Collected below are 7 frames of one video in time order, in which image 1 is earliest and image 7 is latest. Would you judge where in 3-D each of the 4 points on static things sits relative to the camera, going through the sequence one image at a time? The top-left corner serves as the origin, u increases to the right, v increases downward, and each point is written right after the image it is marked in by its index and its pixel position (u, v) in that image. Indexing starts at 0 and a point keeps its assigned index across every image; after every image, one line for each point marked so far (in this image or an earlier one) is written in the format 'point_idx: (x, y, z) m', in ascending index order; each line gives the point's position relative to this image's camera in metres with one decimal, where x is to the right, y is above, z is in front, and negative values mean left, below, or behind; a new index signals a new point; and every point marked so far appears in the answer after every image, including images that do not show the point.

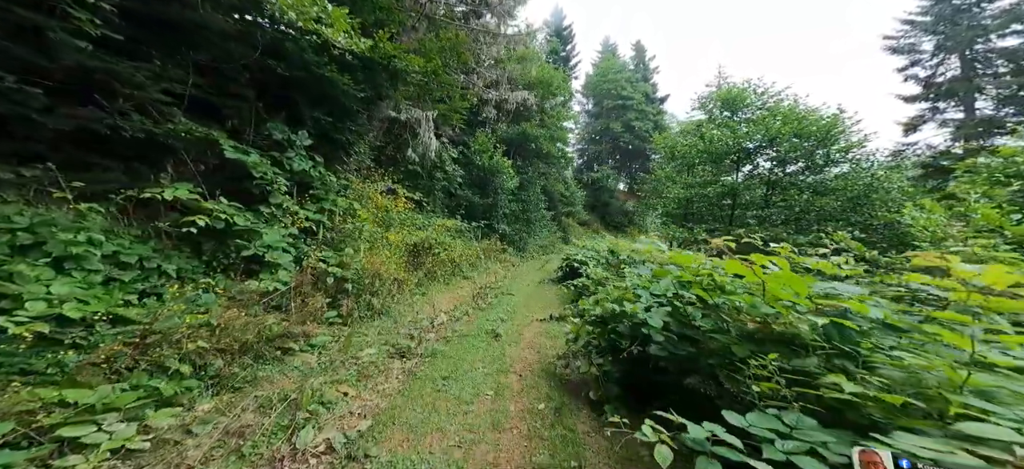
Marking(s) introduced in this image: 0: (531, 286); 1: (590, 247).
0: (+0.5, -1.3, +8.5) m
1: (+1.9, -0.4, +8.7) m
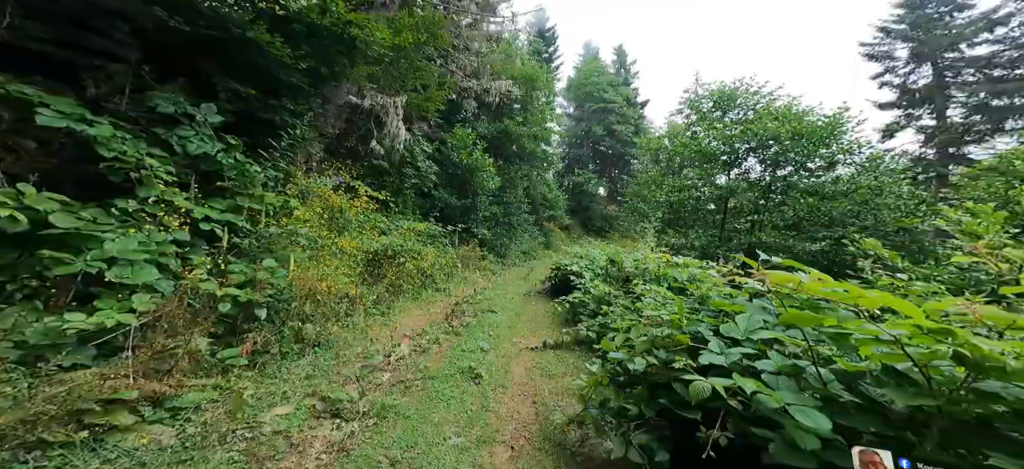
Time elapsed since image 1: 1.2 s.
0: (+0.1, -1.4, +7.3) m
1: (+1.5, -0.5, +7.7) m
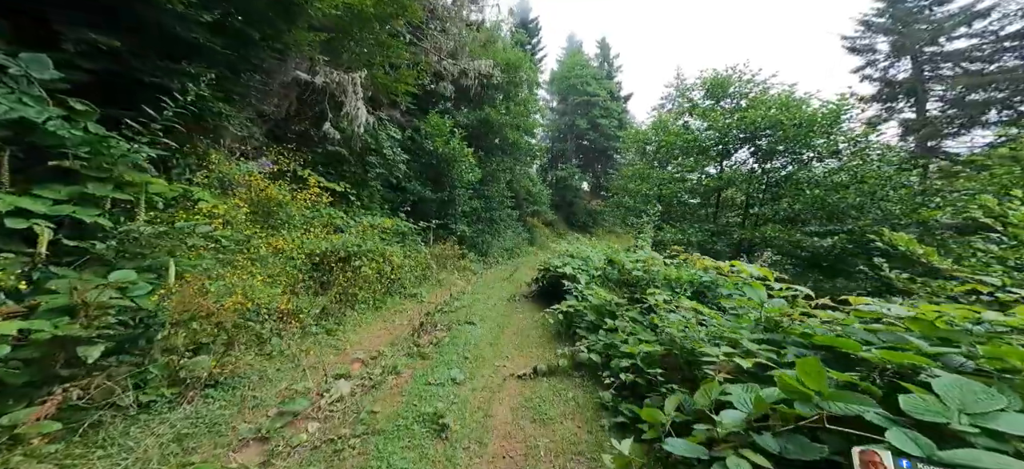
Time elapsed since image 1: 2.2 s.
0: (-0.3, -1.3, +6.3) m
1: (+1.1, -0.4, +6.8) m
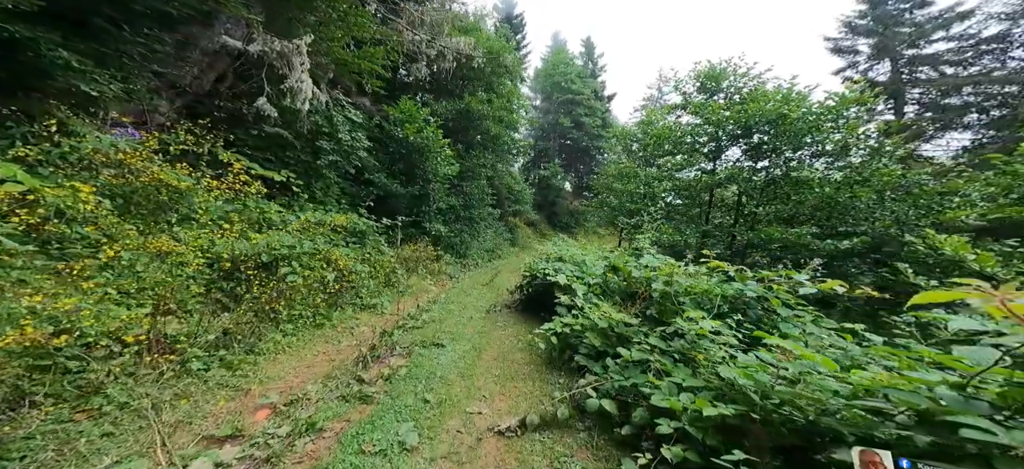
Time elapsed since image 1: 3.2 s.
0: (-0.6, -1.3, +5.3) m
1: (+0.8, -0.4, +5.8) m
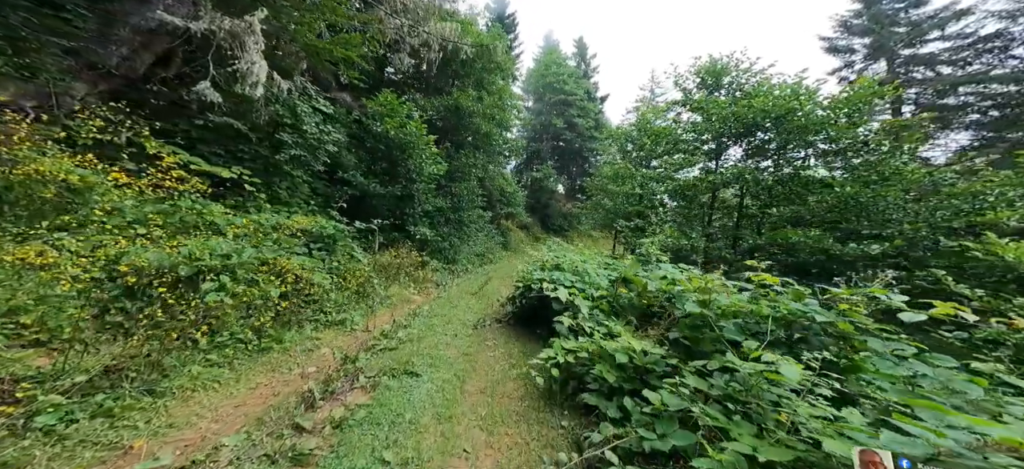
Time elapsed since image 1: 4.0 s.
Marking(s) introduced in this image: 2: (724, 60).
0: (-0.7, -1.4, +4.6) m
1: (+0.7, -0.5, +5.1) m
2: (+6.1, +5.0, +9.8) m
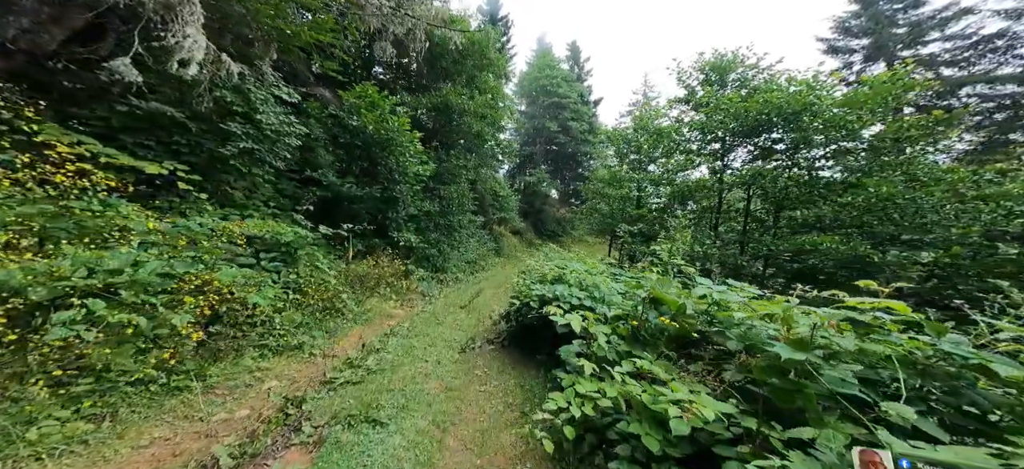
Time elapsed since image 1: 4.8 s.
0: (-0.8, -1.5, +3.8) m
1: (+0.6, -0.5, +4.4) m
2: (+5.9, +4.9, +9.3) m
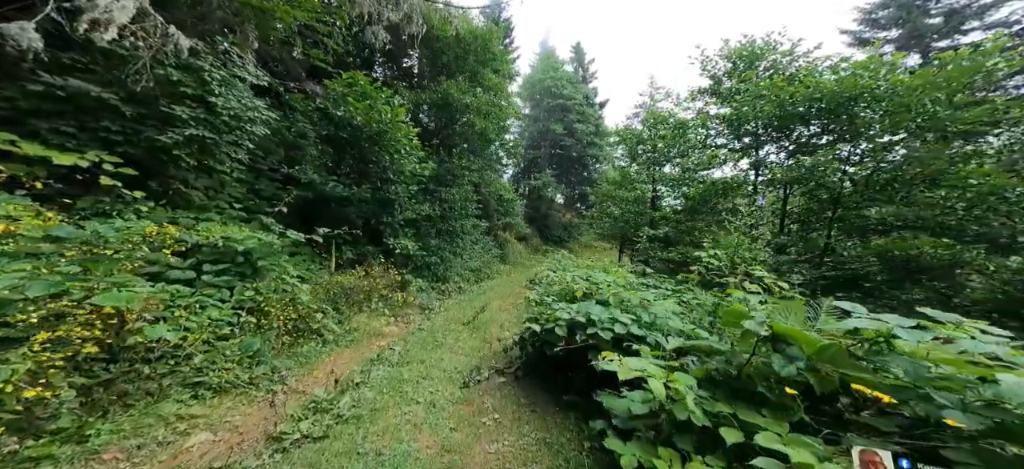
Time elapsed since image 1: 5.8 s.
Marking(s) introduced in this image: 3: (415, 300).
0: (-0.6, -1.5, +2.9) m
1: (+0.7, -0.6, +3.5) m
2: (+6.1, +4.8, +8.4) m
3: (-1.7, -1.2, +6.0) m
